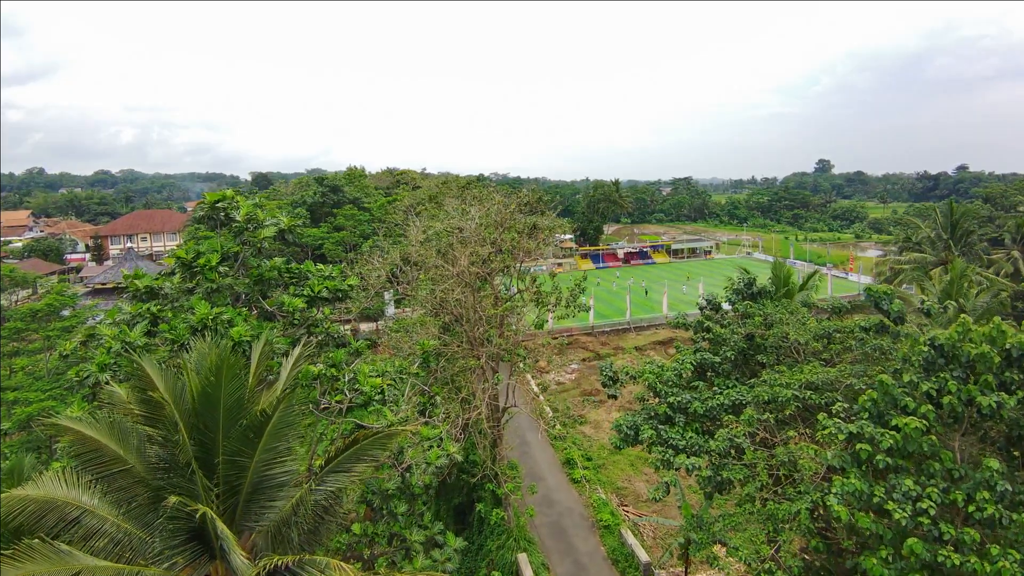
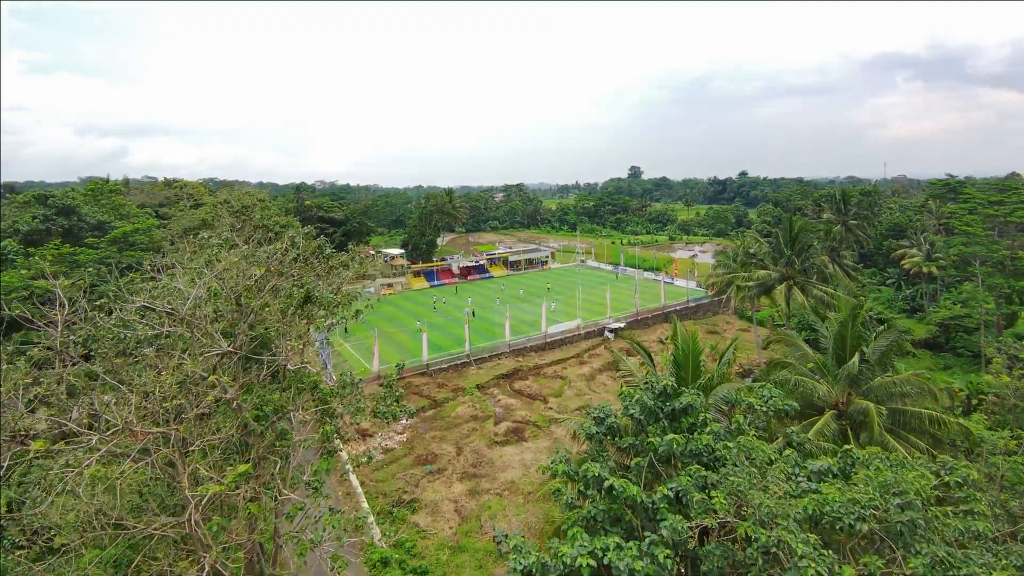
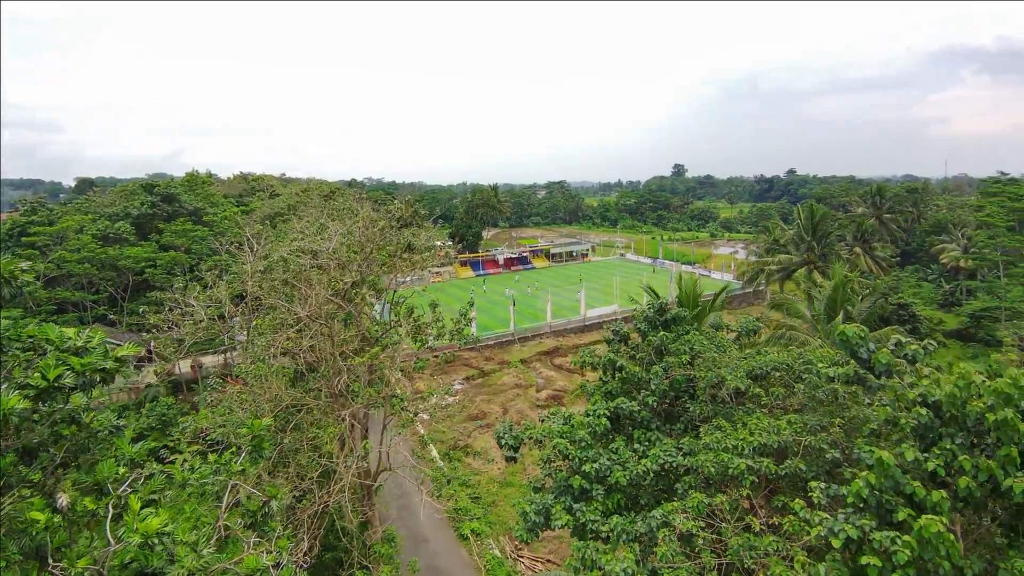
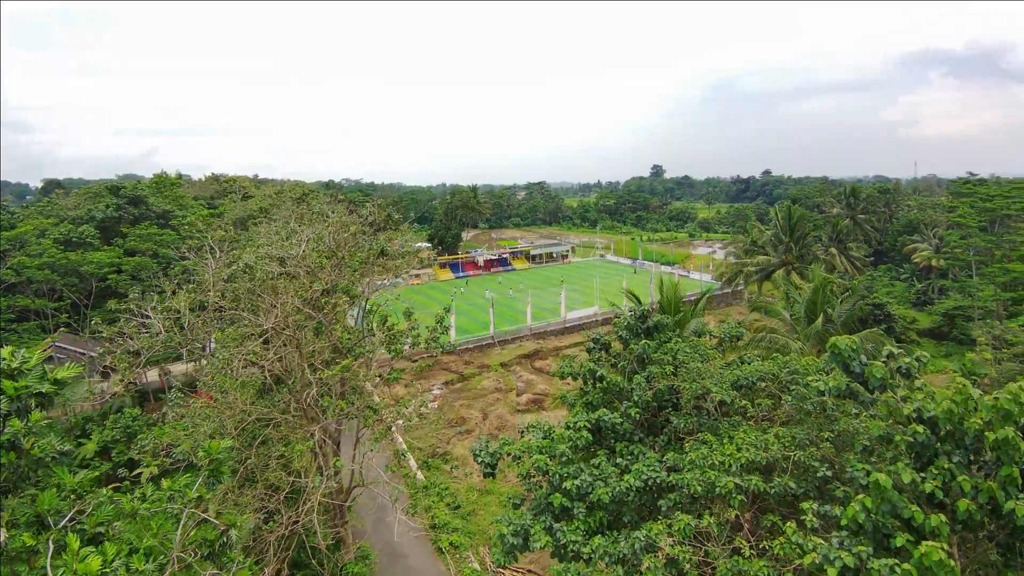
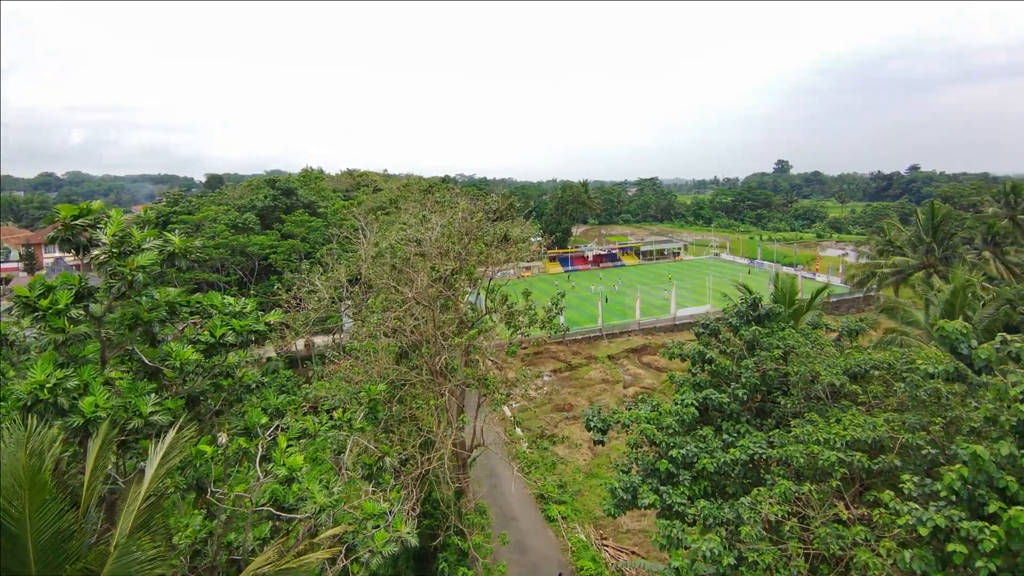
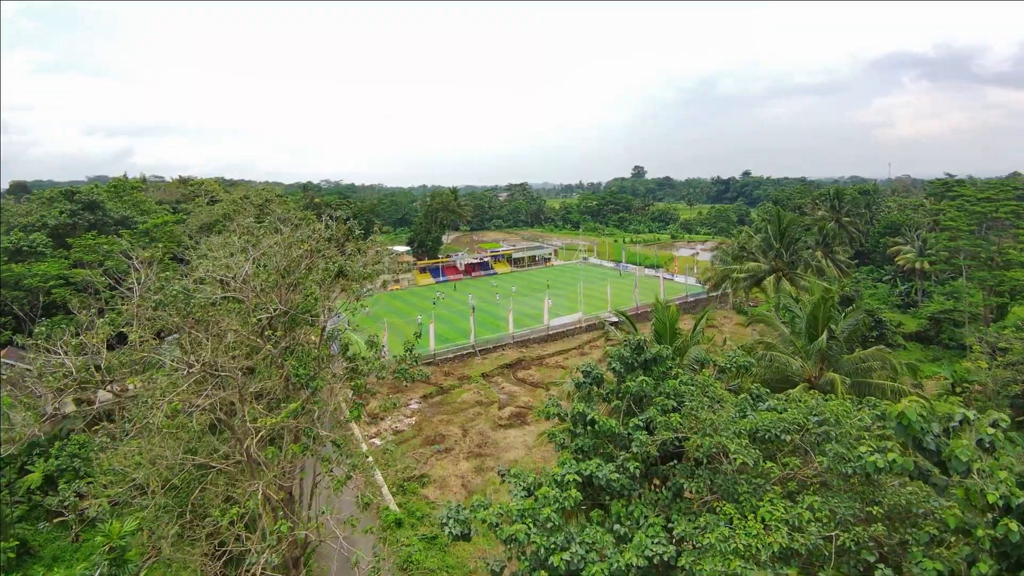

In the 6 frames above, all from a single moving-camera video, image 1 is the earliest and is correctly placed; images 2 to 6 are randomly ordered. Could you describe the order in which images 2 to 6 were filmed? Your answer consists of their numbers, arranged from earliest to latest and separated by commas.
5, 3, 4, 6, 2
